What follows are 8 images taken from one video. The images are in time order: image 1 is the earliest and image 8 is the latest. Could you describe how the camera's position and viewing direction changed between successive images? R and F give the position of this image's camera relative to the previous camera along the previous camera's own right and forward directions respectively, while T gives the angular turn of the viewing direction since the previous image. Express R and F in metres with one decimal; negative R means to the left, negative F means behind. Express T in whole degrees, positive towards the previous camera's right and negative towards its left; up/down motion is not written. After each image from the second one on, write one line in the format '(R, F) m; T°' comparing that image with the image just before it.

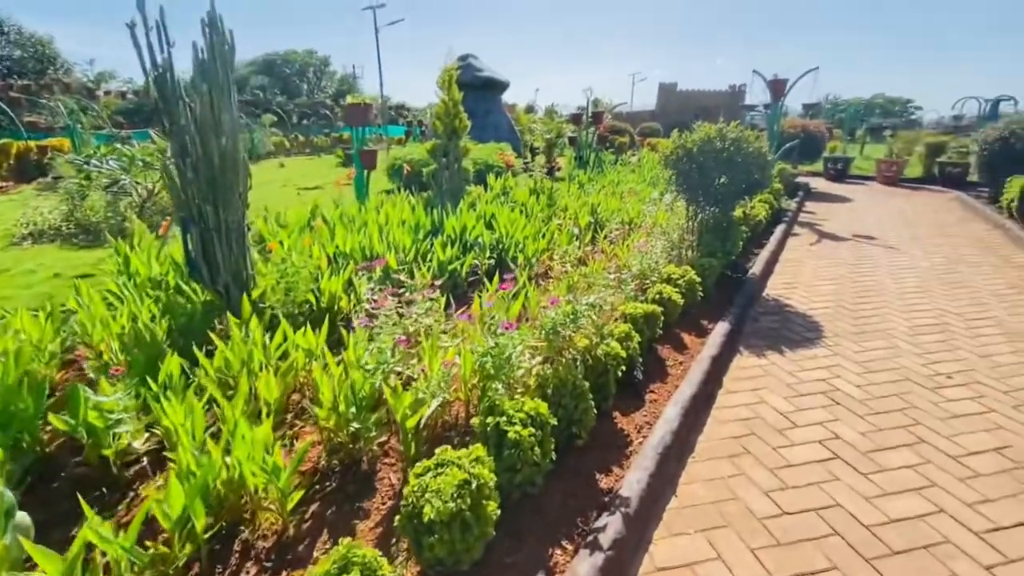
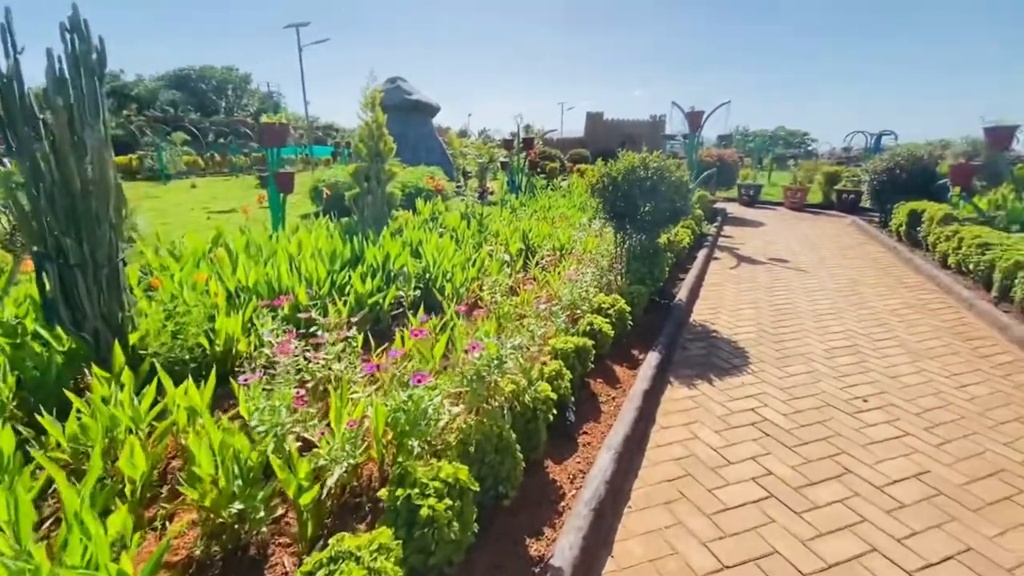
(+0.1, +0.2) m; +7°
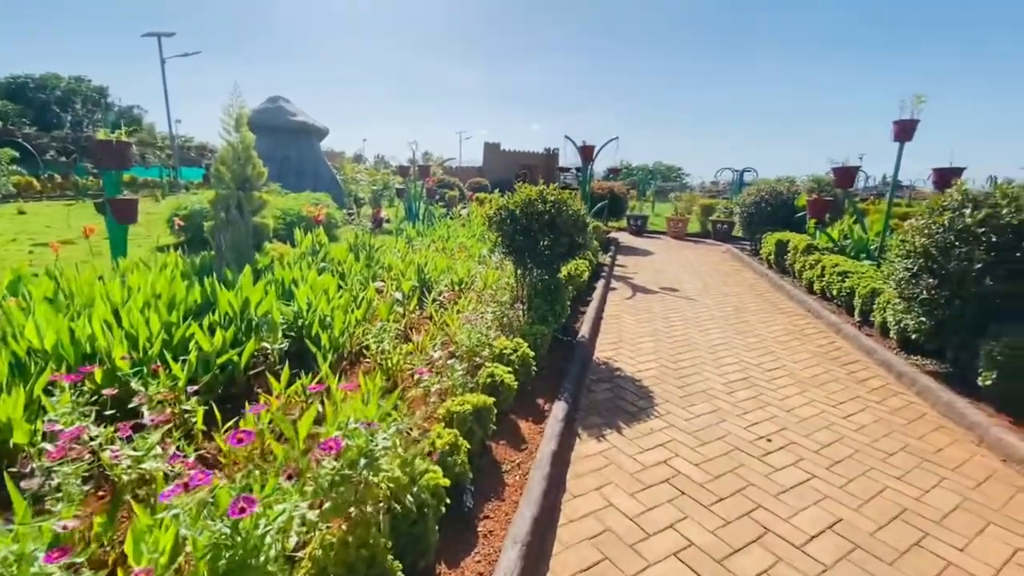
(+0.1, +0.4) m; +11°
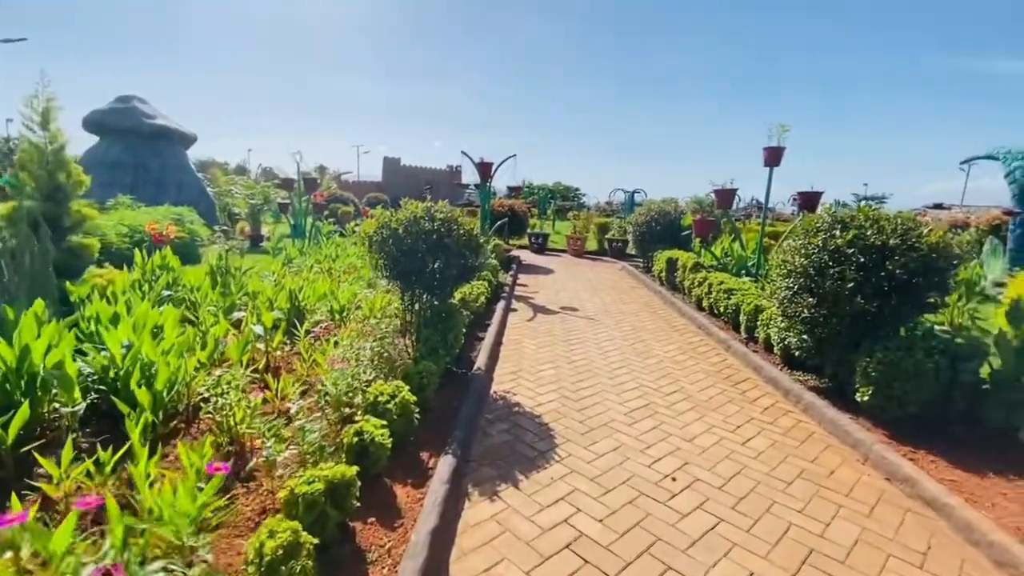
(+0.2, +0.4) m; +11°
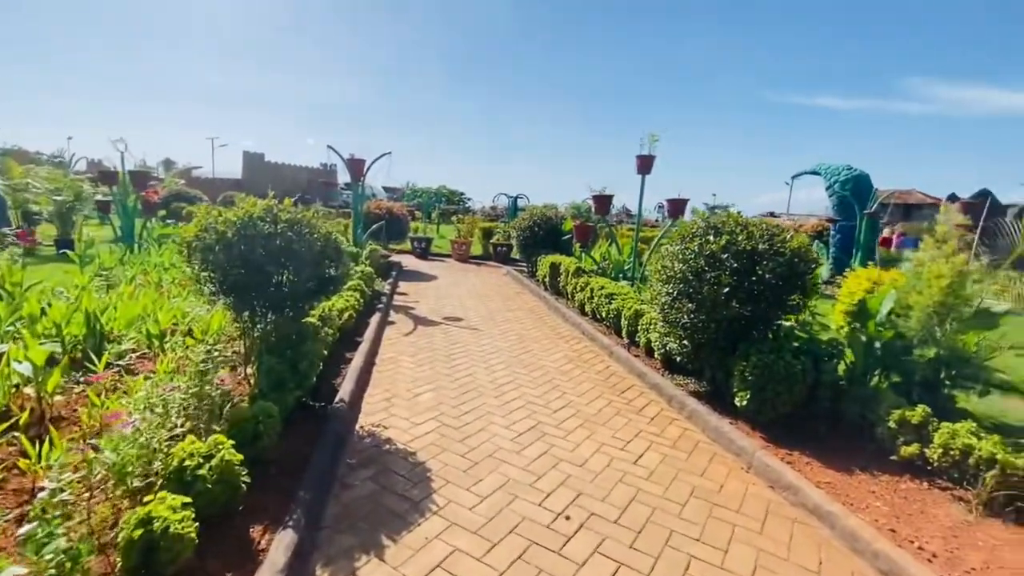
(+0.1, +0.5) m; +13°
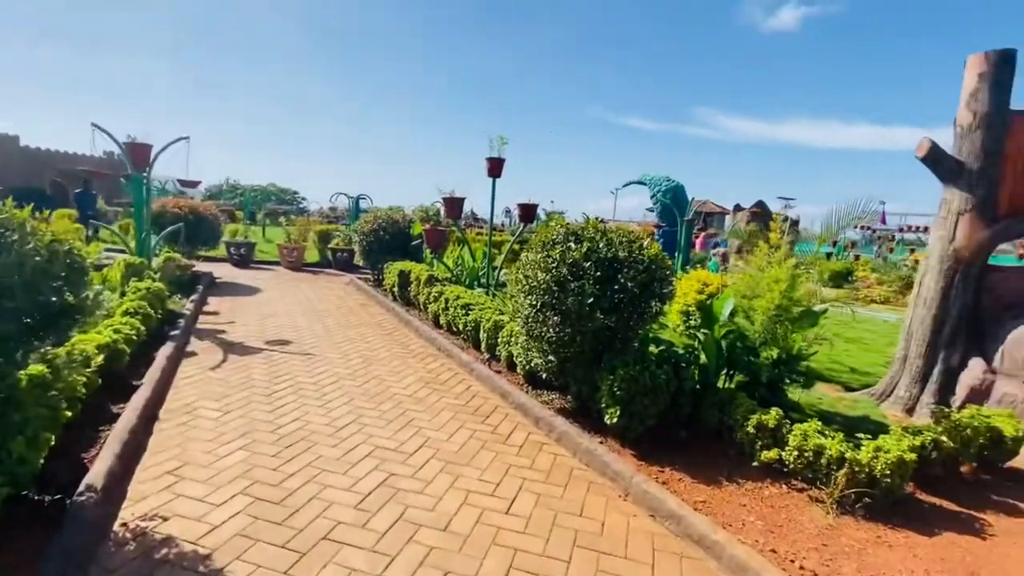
(+0.1, +0.6) m; +18°
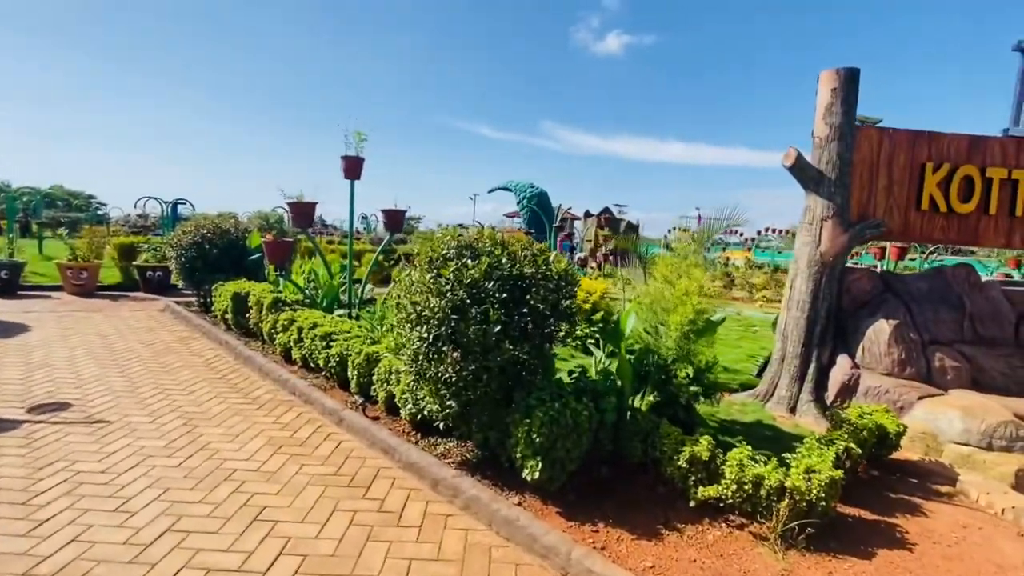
(-0.1, +0.7) m; +17°
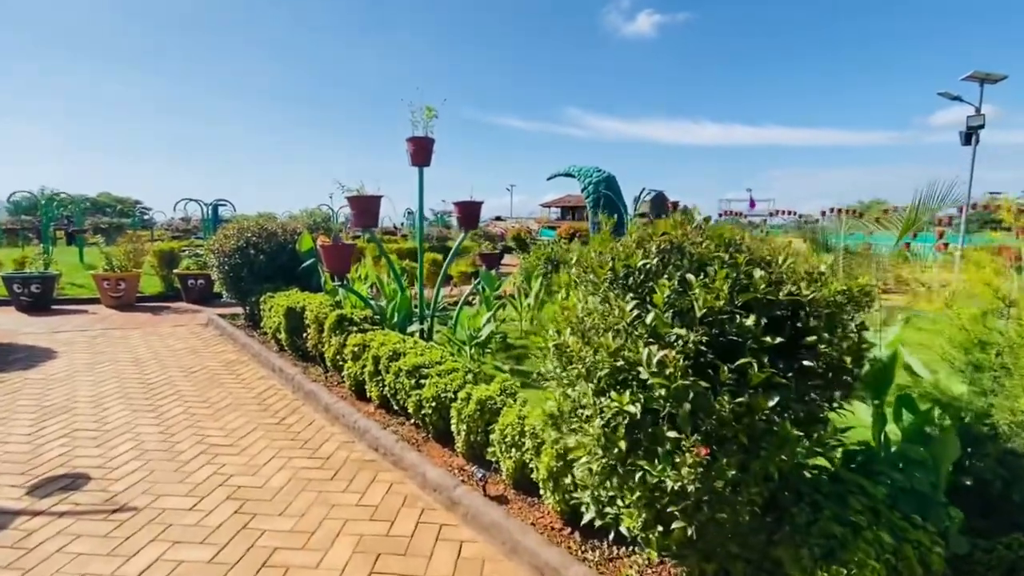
(-0.8, +1.2) m; -4°
